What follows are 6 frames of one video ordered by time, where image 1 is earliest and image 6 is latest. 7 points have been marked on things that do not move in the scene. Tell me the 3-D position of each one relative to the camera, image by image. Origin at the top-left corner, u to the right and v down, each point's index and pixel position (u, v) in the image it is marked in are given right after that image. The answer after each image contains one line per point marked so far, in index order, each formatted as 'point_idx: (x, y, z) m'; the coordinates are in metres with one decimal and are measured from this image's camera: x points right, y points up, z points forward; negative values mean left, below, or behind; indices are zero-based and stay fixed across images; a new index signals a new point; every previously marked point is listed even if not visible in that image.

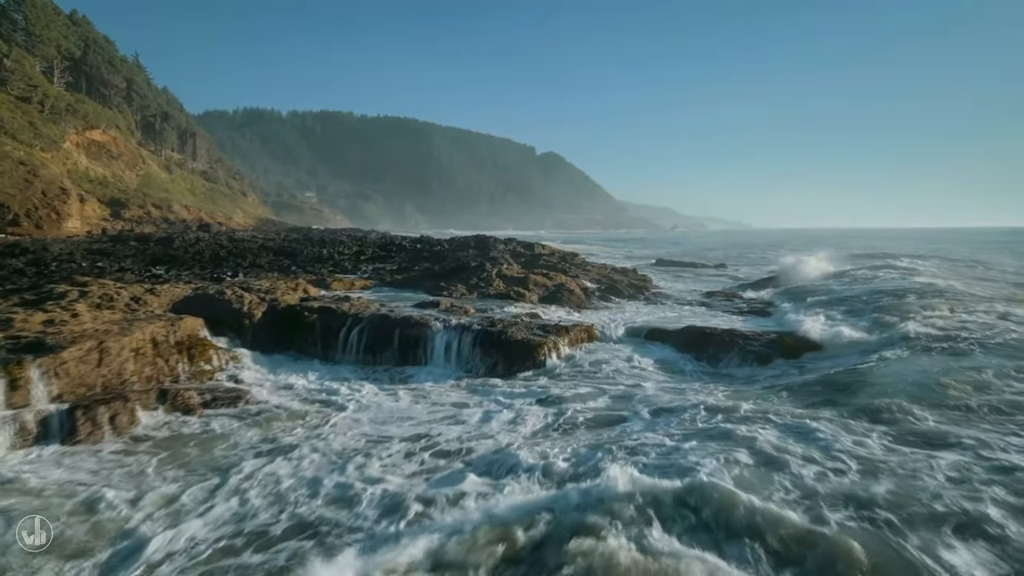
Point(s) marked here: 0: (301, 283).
0: (-7.2, +0.2, +18.0) m
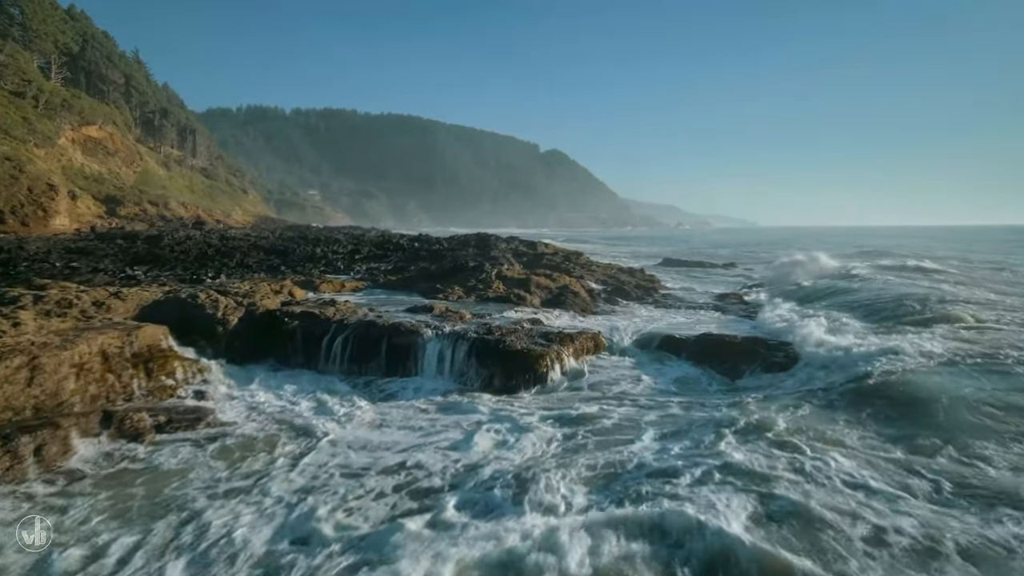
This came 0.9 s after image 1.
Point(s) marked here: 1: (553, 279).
0: (-7.2, +0.1, +16.8) m
1: (+1.5, +0.4, +19.5) m
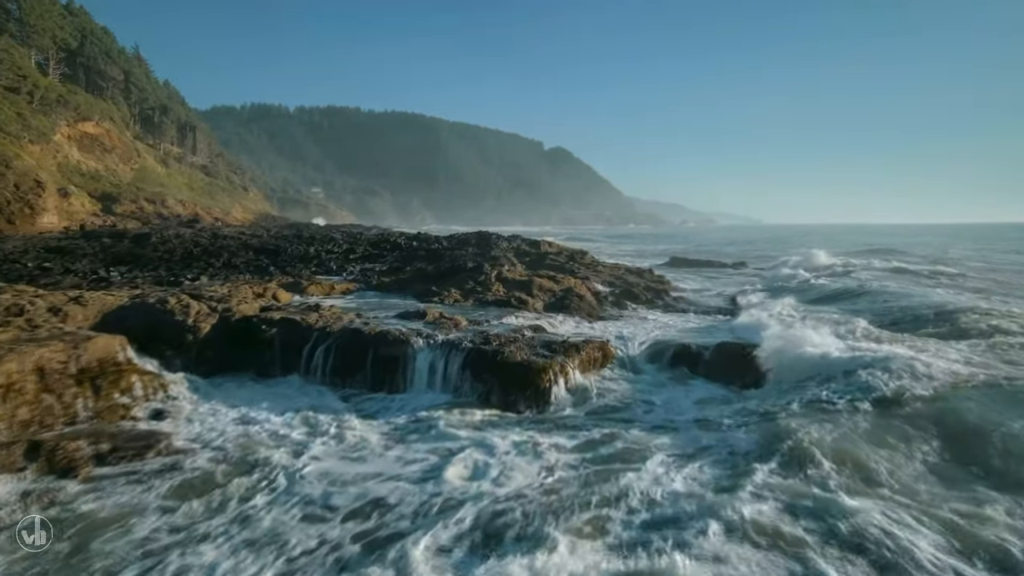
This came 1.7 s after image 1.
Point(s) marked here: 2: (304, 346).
0: (-7.2, 0.0, +15.6) m
1: (+1.6, +0.3, +18.3) m
2: (-4.6, -1.3, +11.6) m
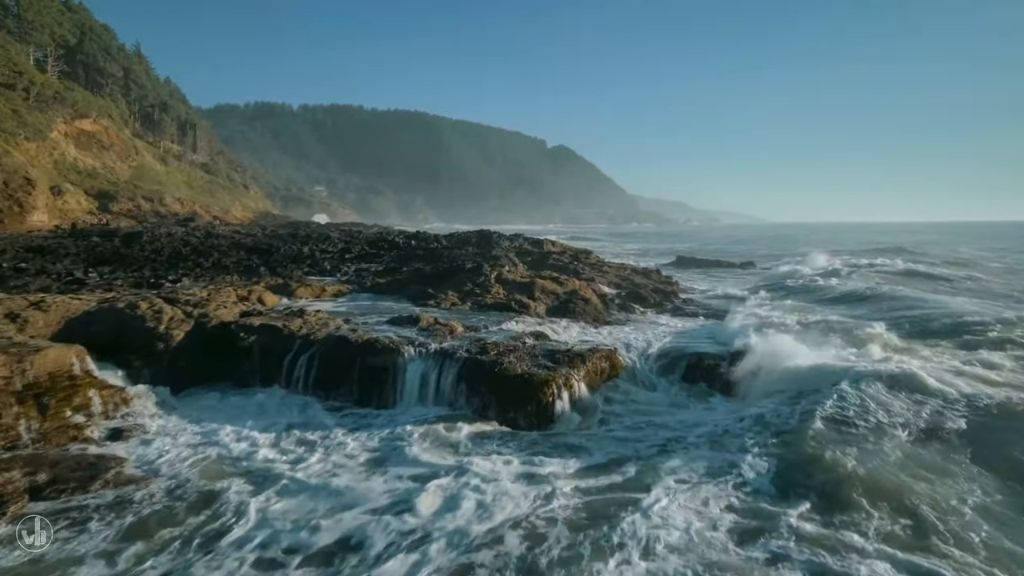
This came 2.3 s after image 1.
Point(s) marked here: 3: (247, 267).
0: (-7.2, 0.0, +14.7) m
1: (+1.6, +0.2, +17.3) m
2: (-4.6, -1.4, +10.7) m
3: (-10.0, +0.8, +20.0) m
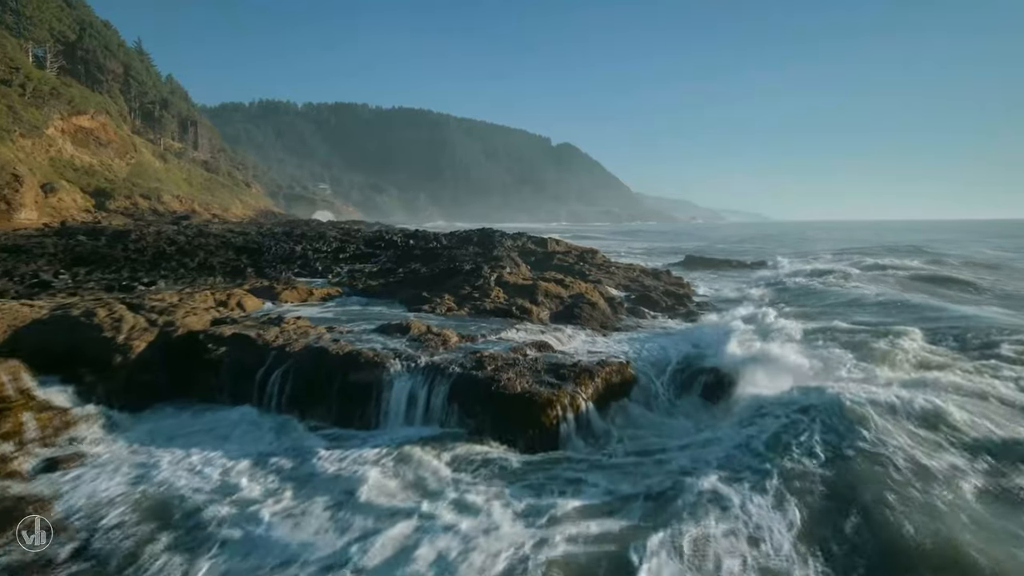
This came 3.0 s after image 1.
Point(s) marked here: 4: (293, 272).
0: (-7.1, -0.1, +13.6) m
1: (+1.6, +0.1, +16.1) m
2: (-4.6, -1.5, +9.6) m
3: (-10.0, +0.7, +18.9) m
4: (-8.0, +0.6, +19.2) m
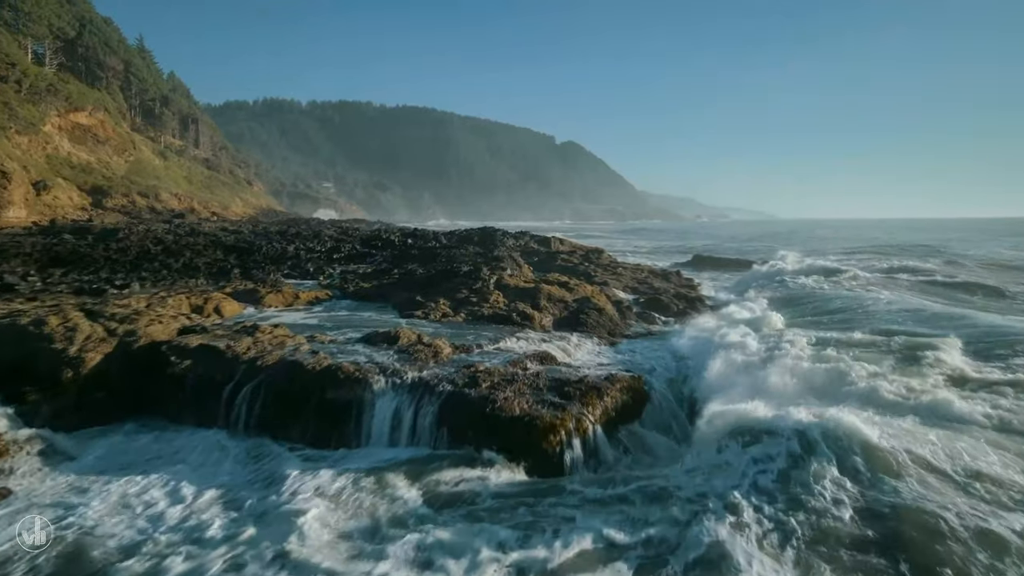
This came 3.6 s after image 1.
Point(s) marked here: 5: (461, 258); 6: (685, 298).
0: (-7.1, -0.2, +12.6) m
1: (+1.7, 0.0, +15.0) m
2: (-4.6, -1.6, +8.5) m
3: (-9.9, +0.7, +17.9) m
4: (-8.0, +0.5, +18.2) m
5: (-1.8, +1.1, +18.9) m
6: (+5.7, -0.3, +17.2) m
